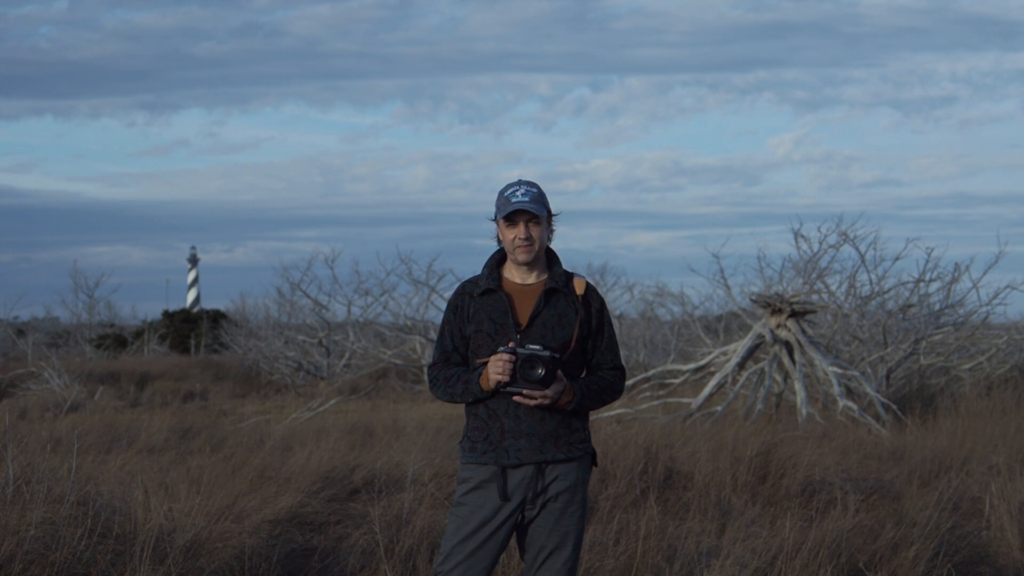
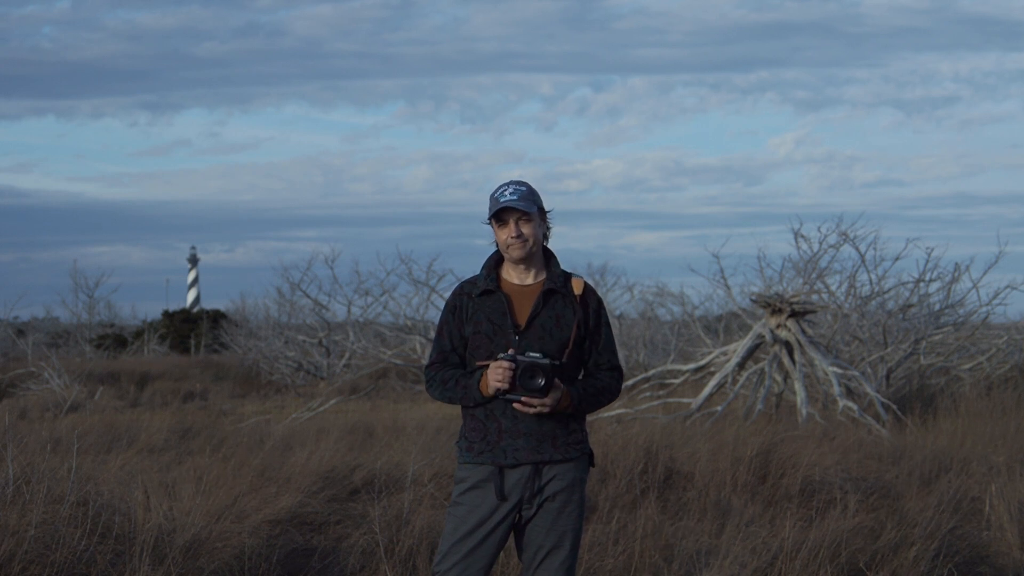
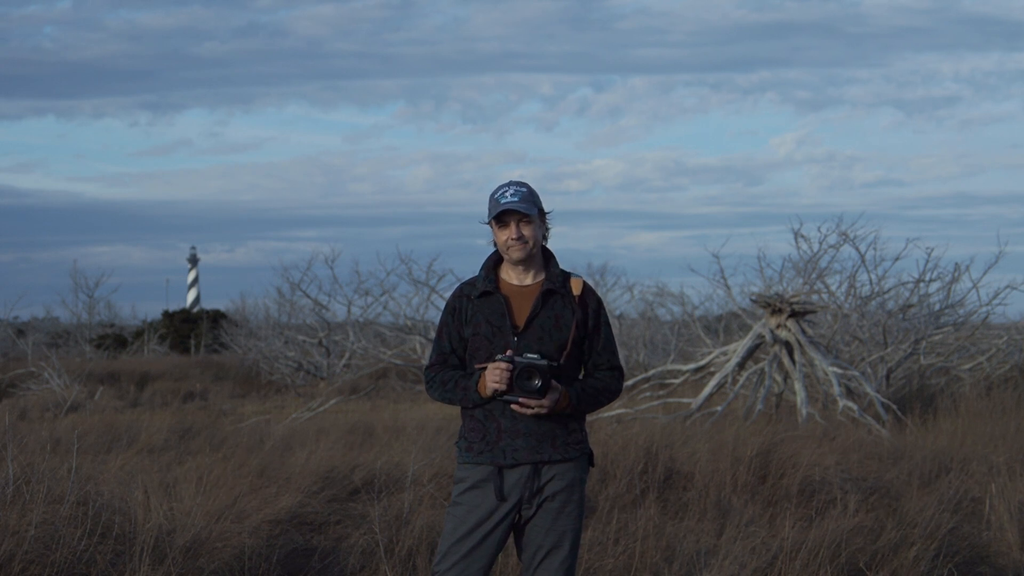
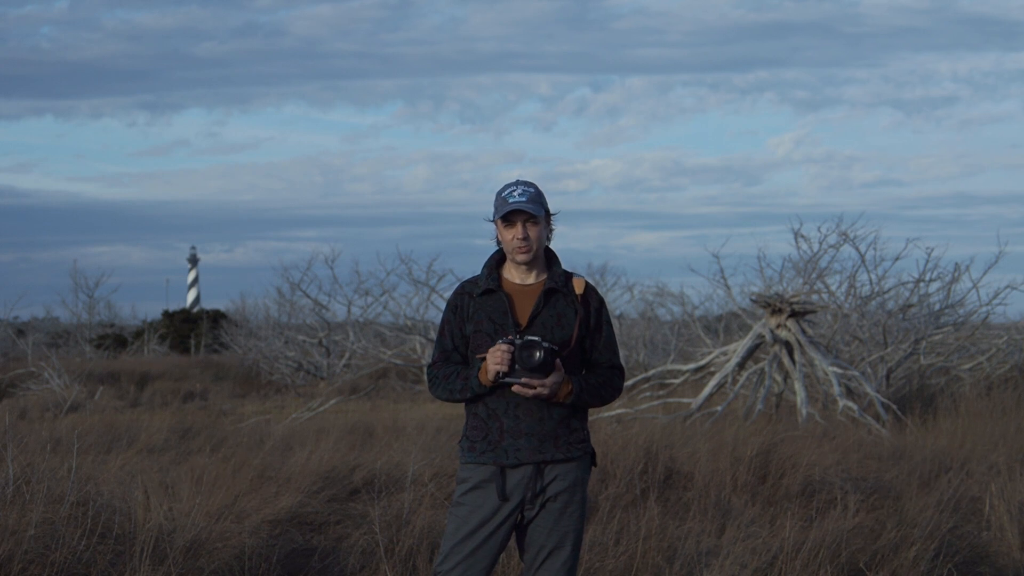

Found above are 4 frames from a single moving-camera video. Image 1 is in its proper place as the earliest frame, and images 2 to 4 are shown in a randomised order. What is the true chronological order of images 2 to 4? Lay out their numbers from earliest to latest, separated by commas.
4, 2, 3
